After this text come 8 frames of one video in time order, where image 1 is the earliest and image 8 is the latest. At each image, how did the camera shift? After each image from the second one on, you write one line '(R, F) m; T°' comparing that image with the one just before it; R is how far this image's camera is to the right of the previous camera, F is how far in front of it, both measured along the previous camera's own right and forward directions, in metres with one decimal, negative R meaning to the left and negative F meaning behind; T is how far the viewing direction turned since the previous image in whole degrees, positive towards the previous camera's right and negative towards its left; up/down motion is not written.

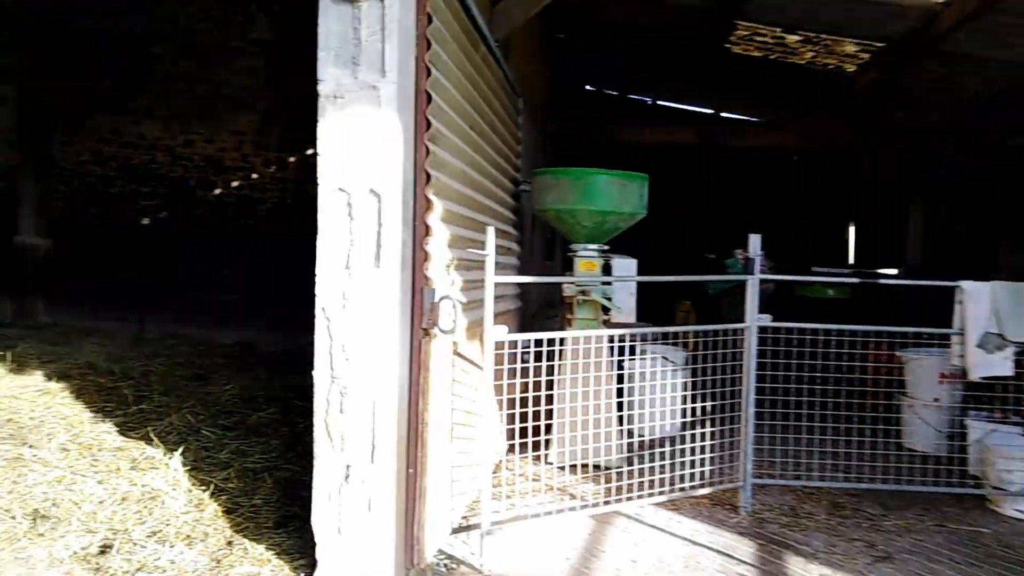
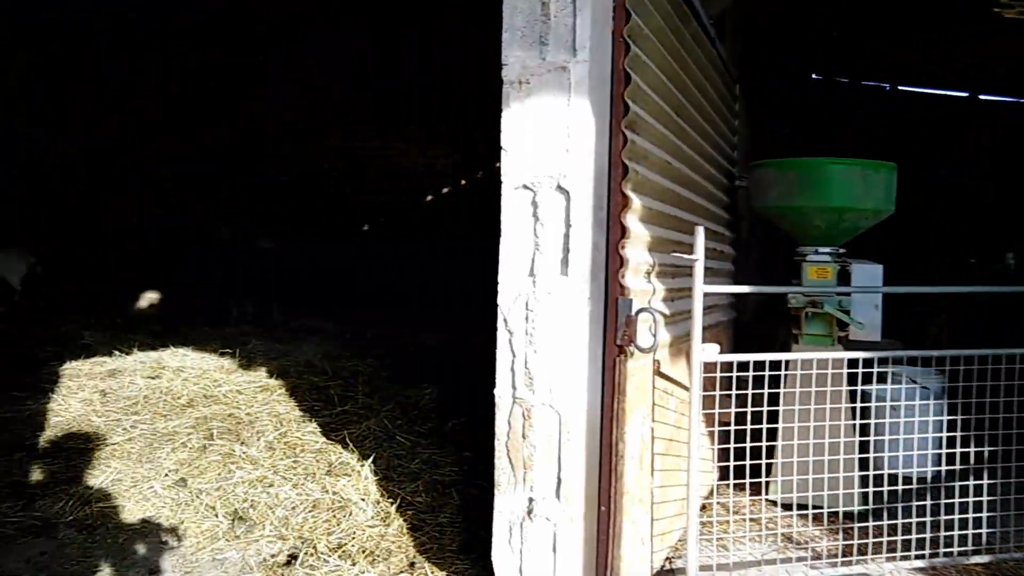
(0.0, +0.4) m; -20°
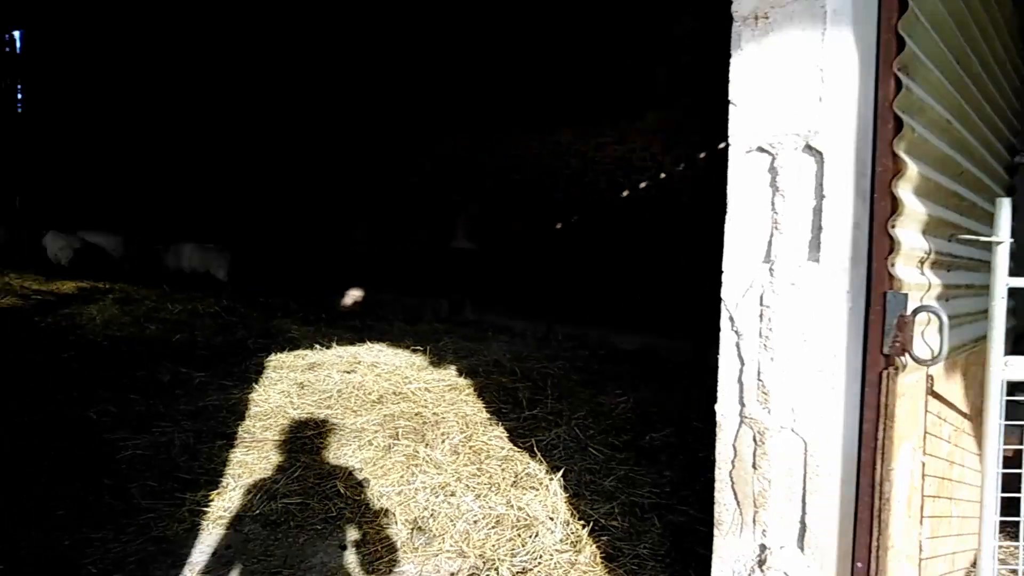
(-0.1, +0.4) m; -19°
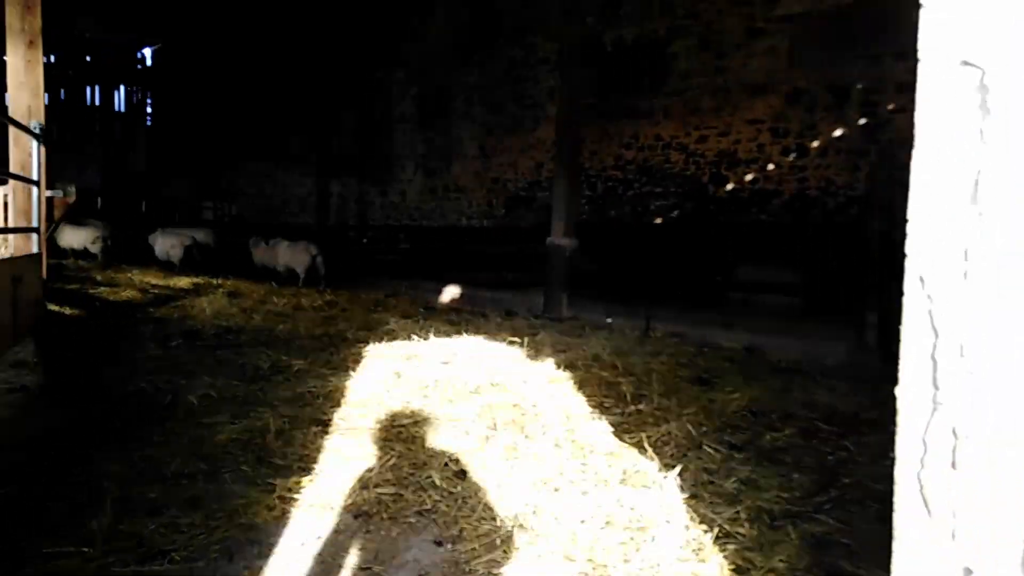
(0.0, +0.2) m; -9°
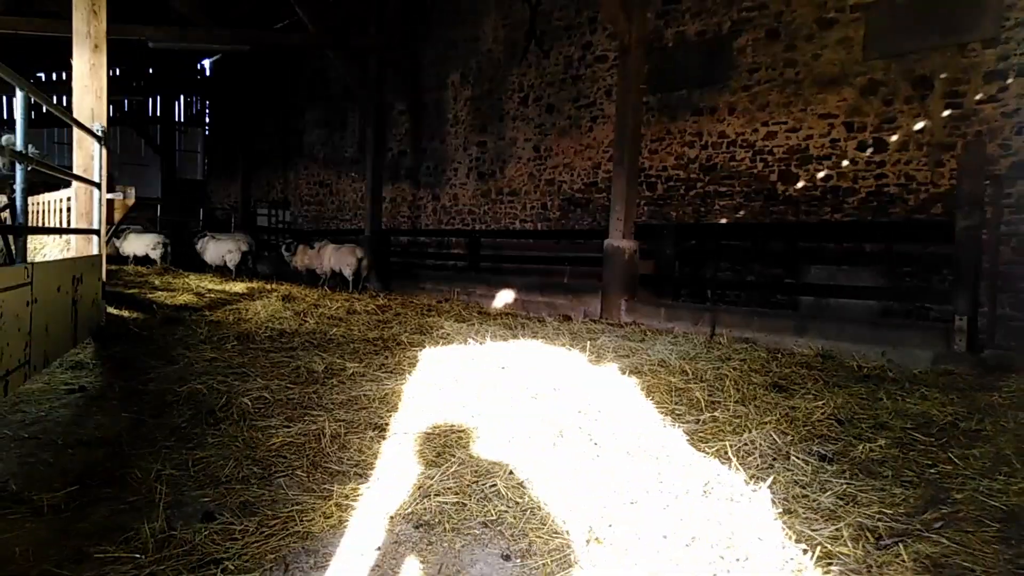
(-0.1, +0.1) m; -5°
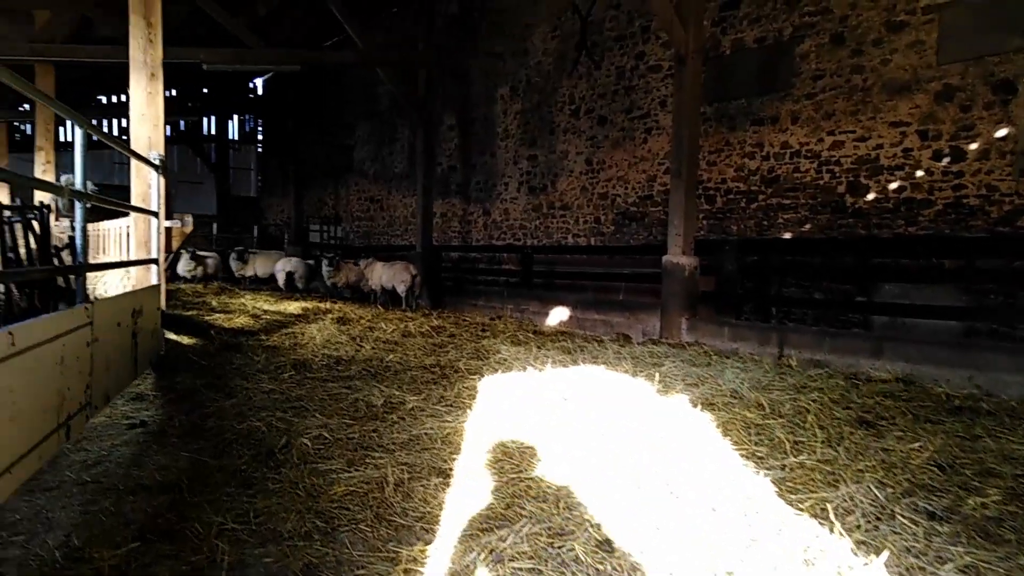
(-0.1, +0.1) m; -4°
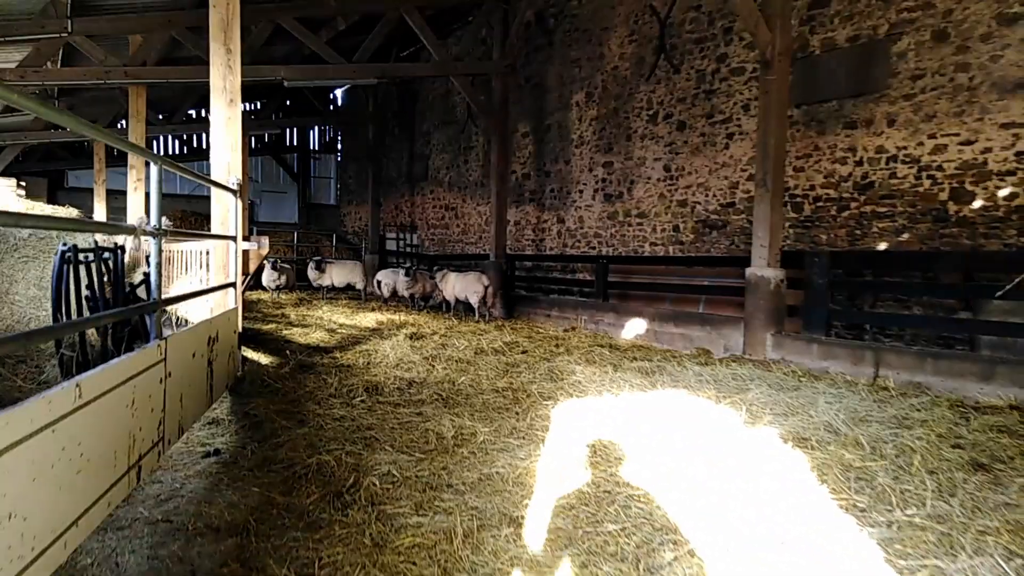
(0.0, +0.1) m; -6°
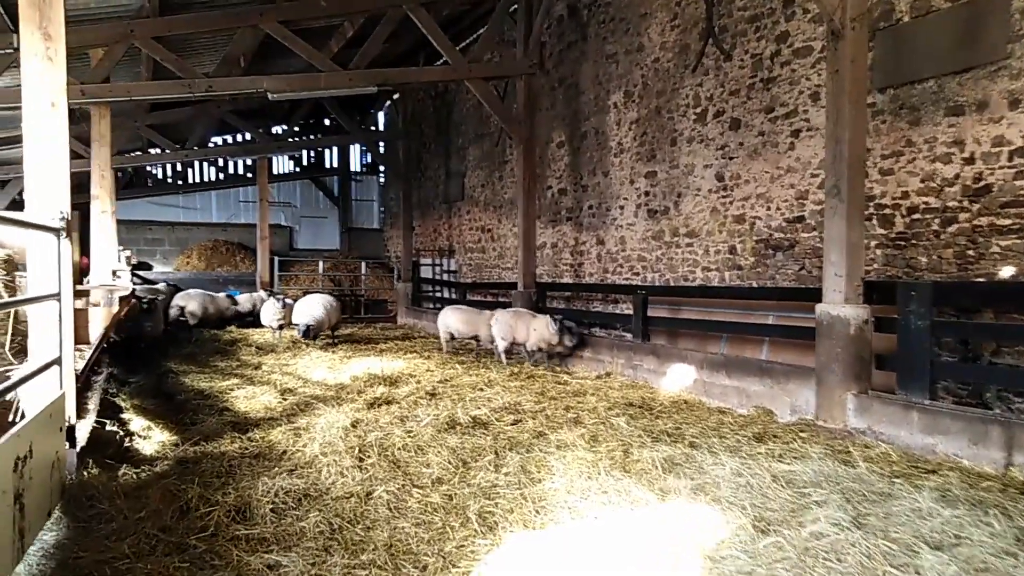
(+0.6, +1.0) m; -8°
